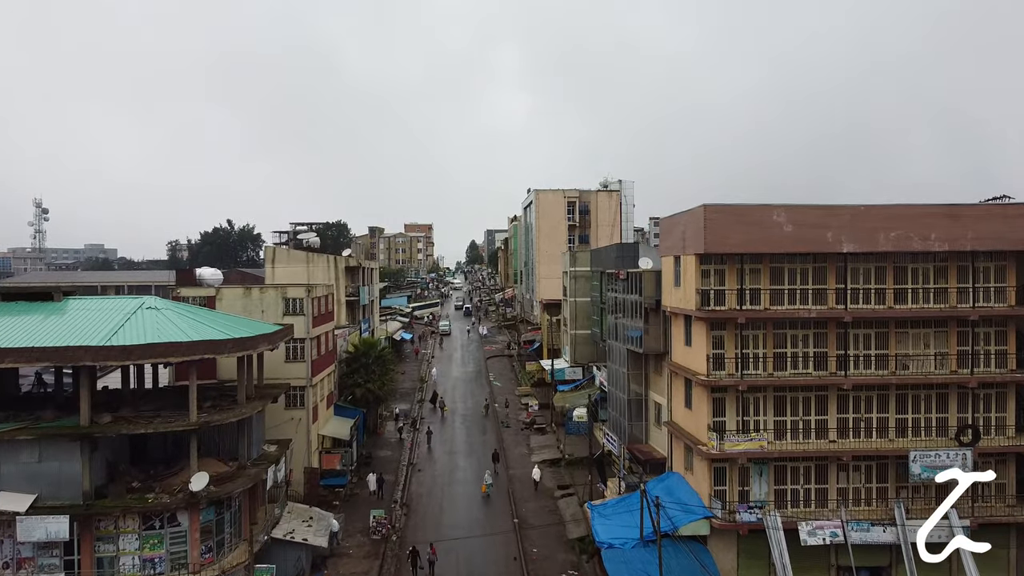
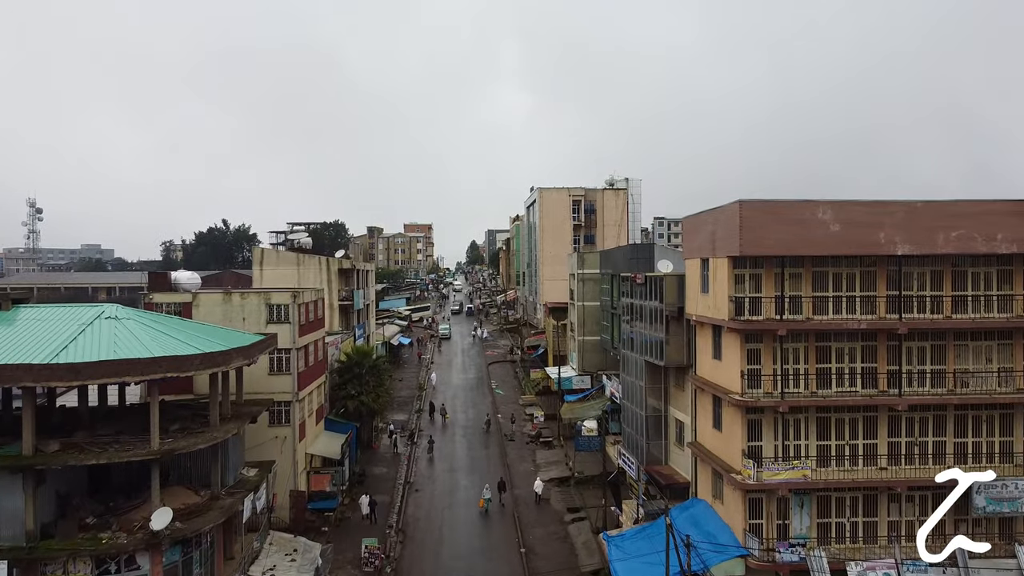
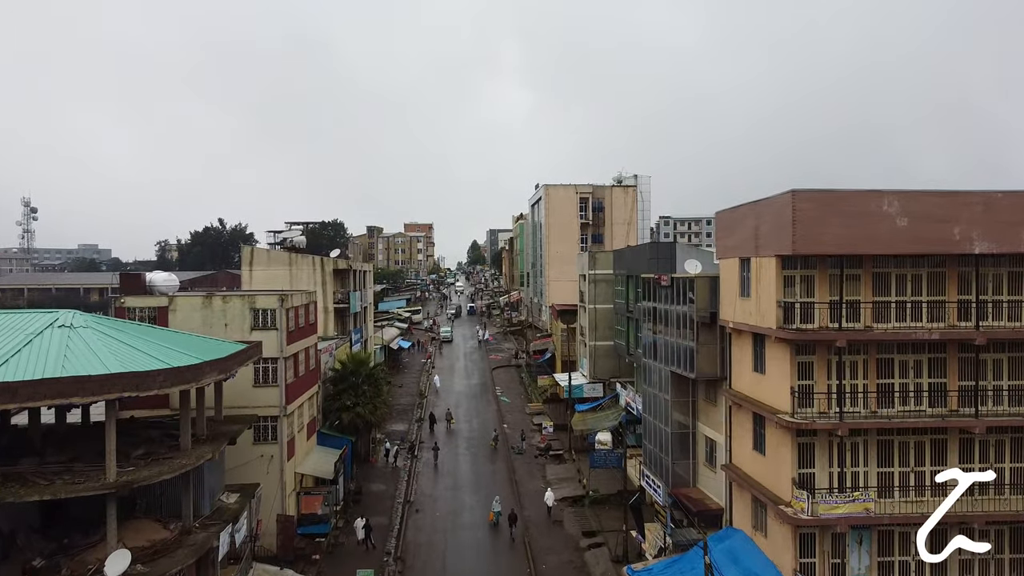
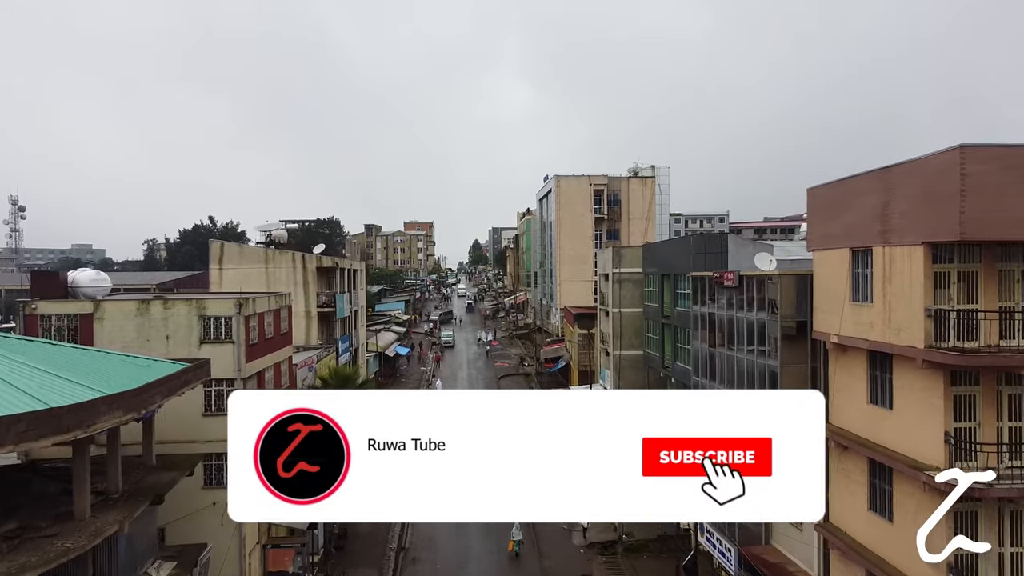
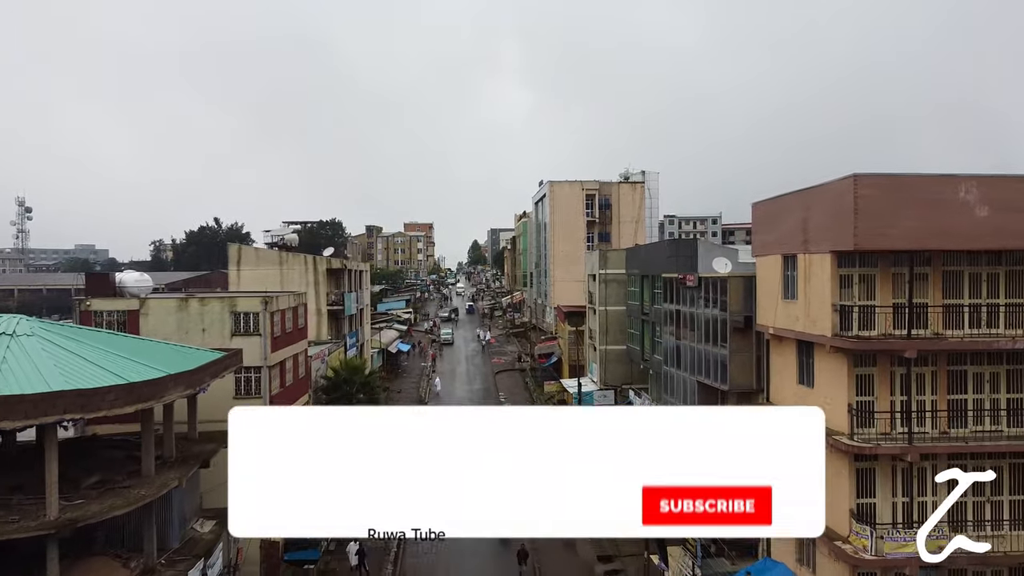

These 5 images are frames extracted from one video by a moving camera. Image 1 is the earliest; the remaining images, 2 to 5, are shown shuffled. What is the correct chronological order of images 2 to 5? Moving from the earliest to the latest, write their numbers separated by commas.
2, 3, 5, 4
